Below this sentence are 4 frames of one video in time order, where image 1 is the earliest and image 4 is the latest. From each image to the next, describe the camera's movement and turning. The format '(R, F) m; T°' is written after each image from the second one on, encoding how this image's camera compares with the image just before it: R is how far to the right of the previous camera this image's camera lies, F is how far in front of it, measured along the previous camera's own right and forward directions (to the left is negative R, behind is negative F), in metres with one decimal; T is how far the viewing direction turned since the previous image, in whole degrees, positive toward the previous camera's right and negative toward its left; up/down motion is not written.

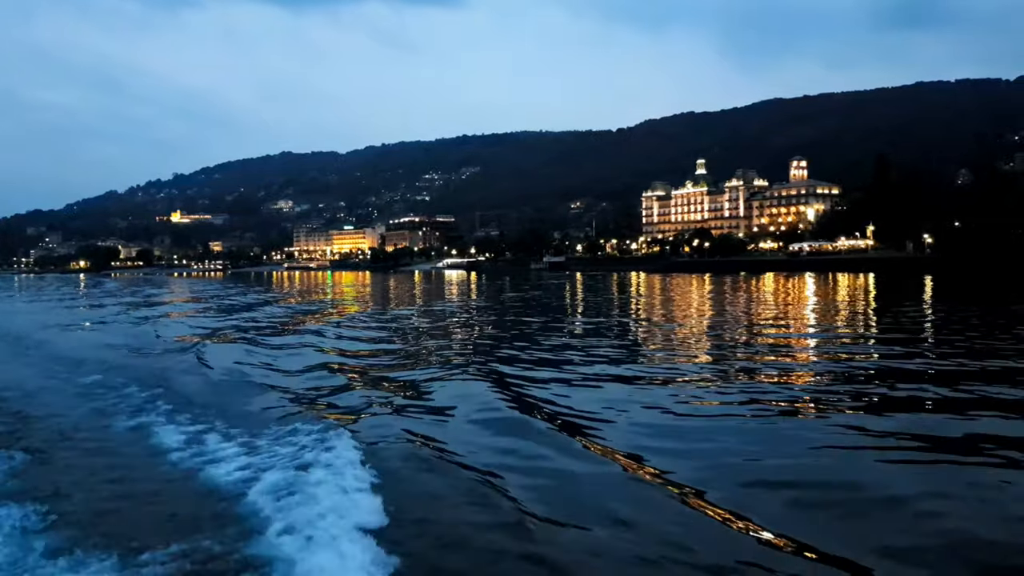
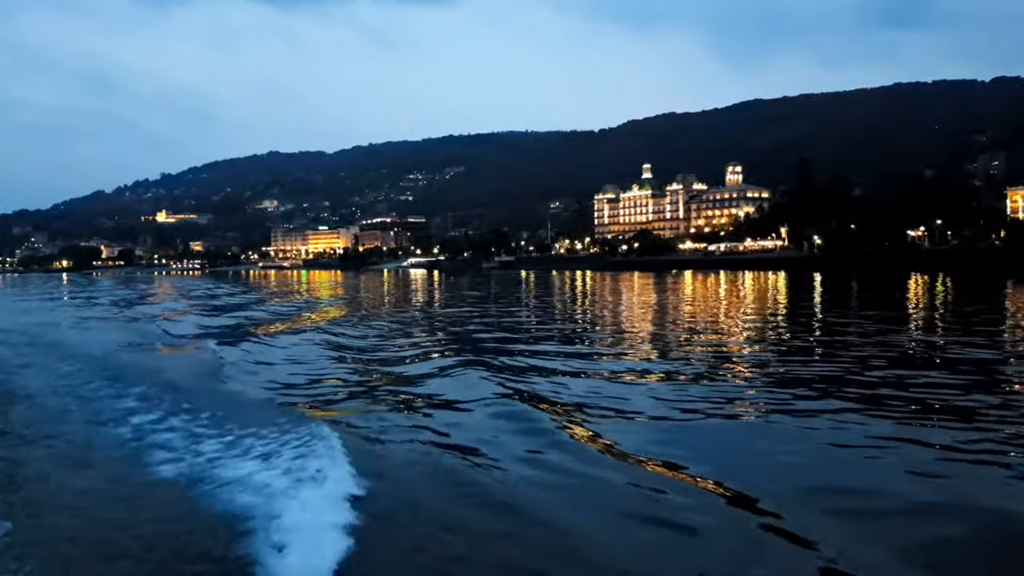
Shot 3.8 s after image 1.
(+2.2, -3.0) m; +1°
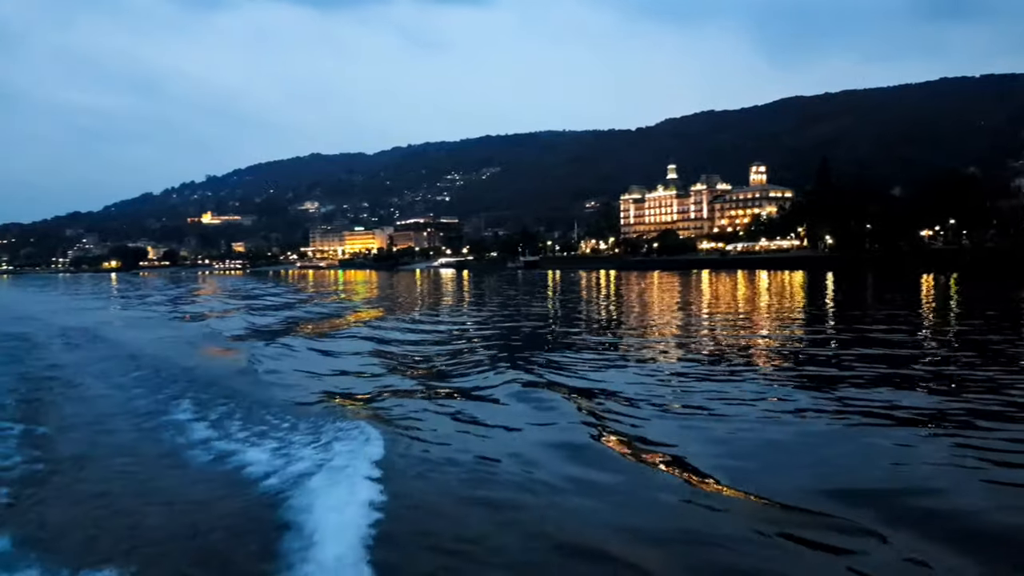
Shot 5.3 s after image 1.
(+0.9, -1.2) m; -3°
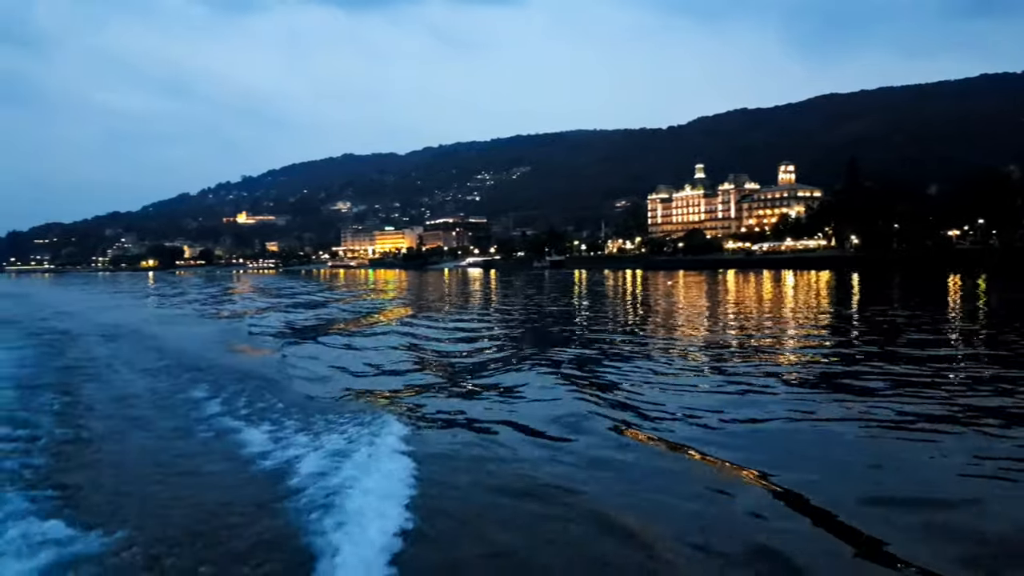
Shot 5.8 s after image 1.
(+0.3, -0.4) m; -2°
